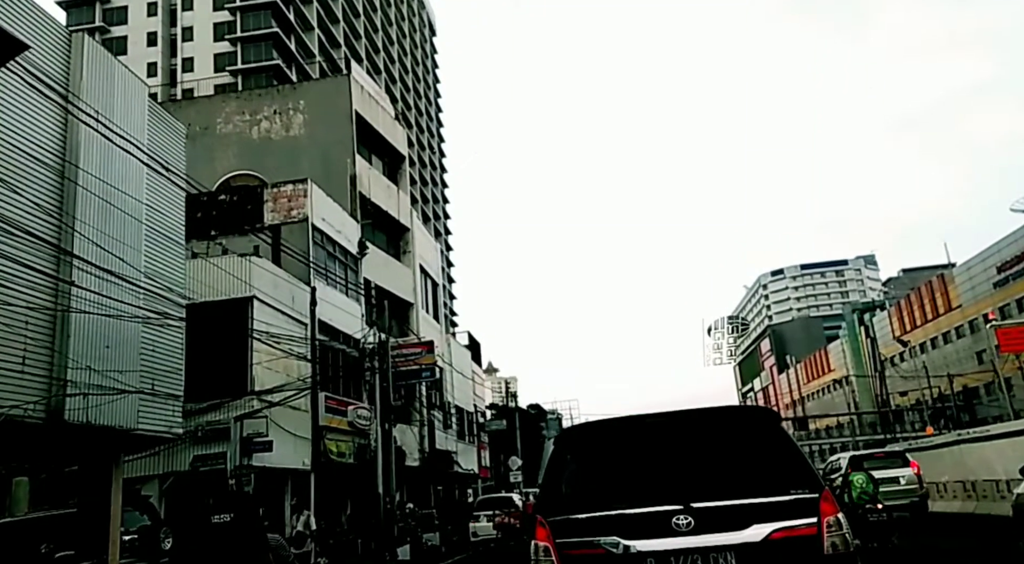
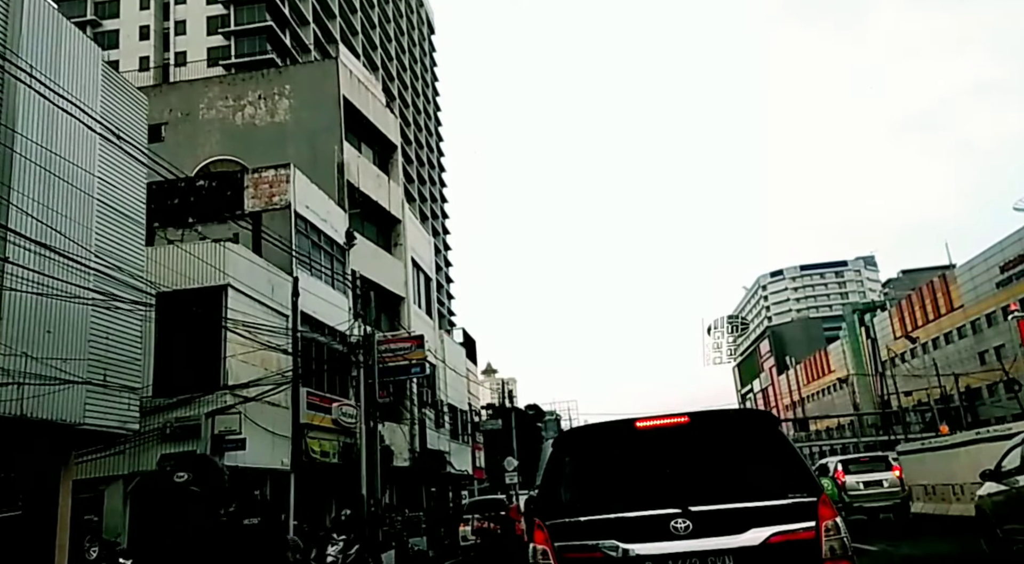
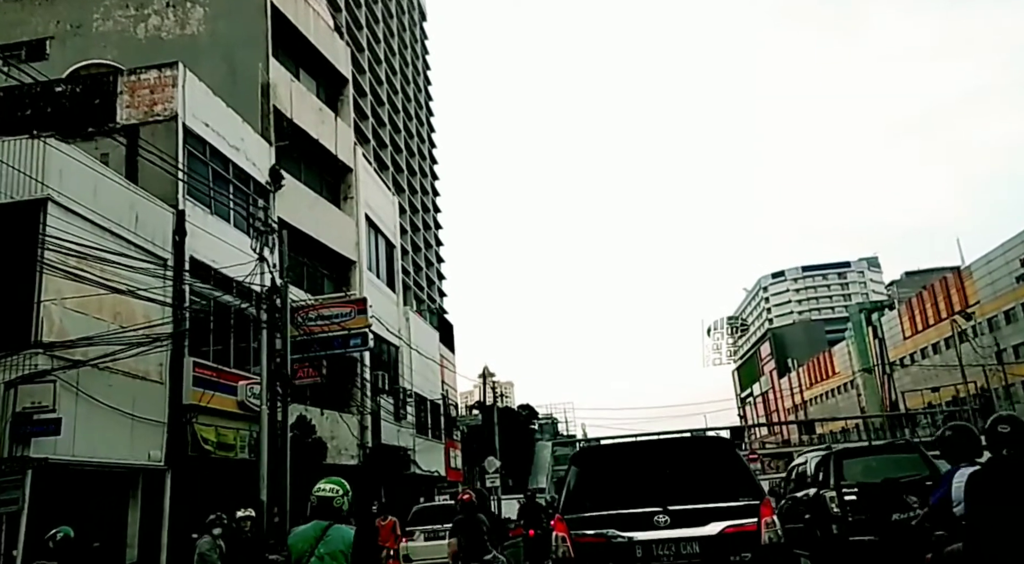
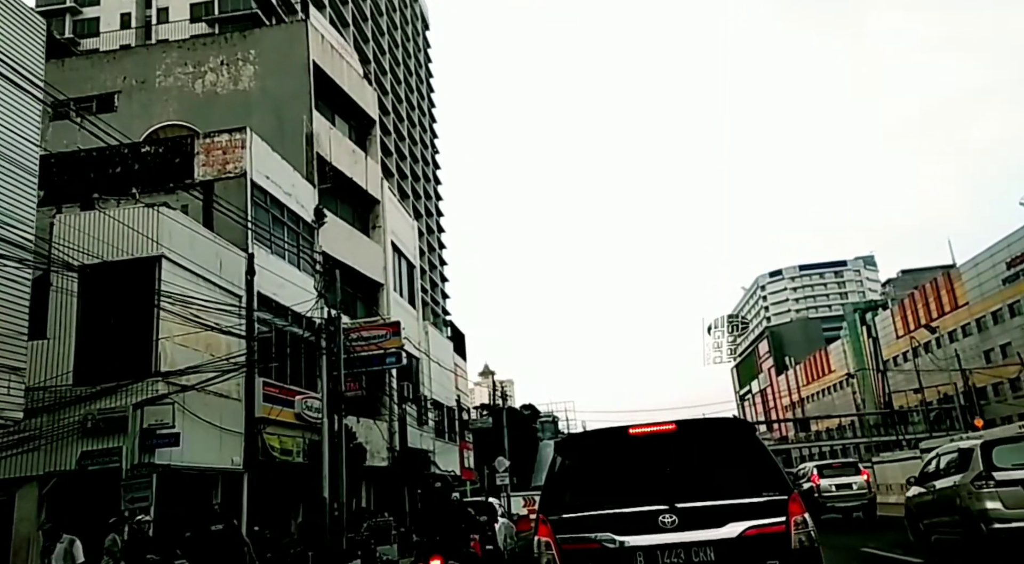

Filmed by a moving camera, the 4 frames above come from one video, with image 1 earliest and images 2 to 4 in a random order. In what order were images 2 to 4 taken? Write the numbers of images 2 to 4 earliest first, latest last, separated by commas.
2, 4, 3
